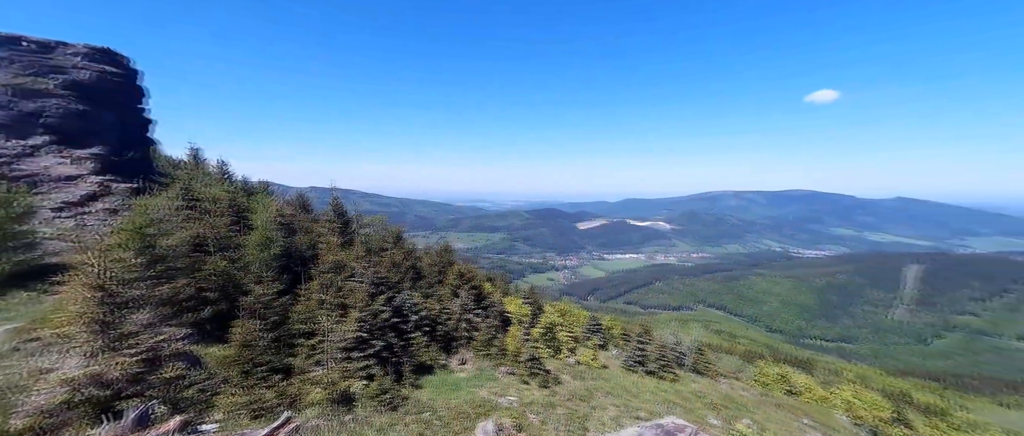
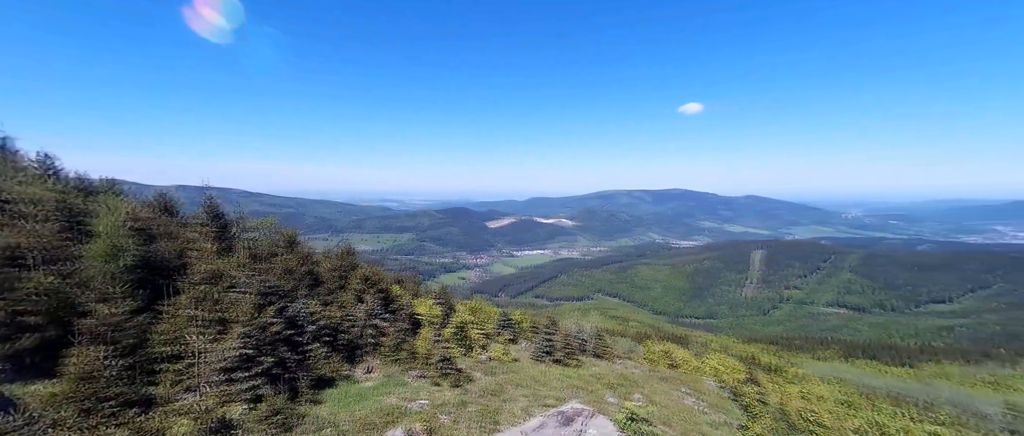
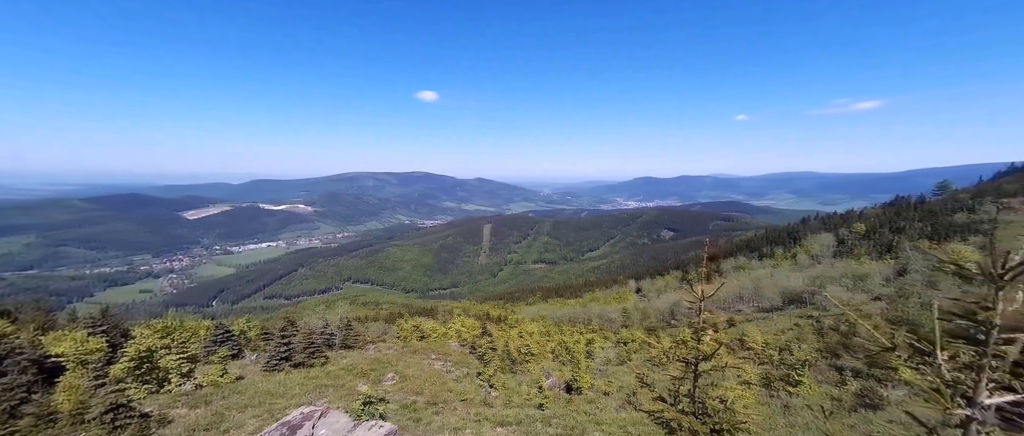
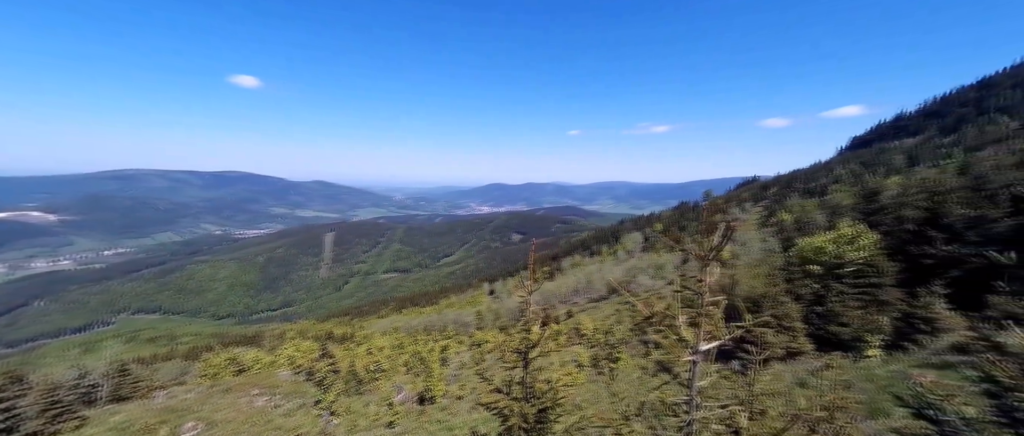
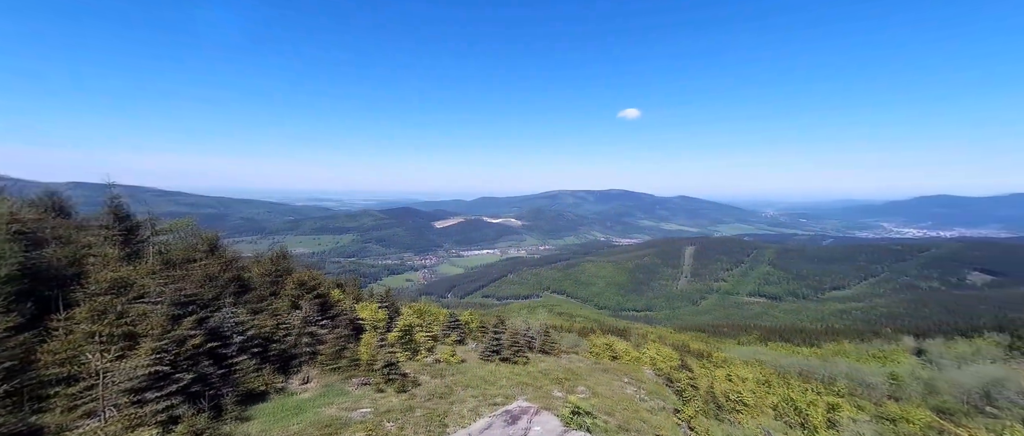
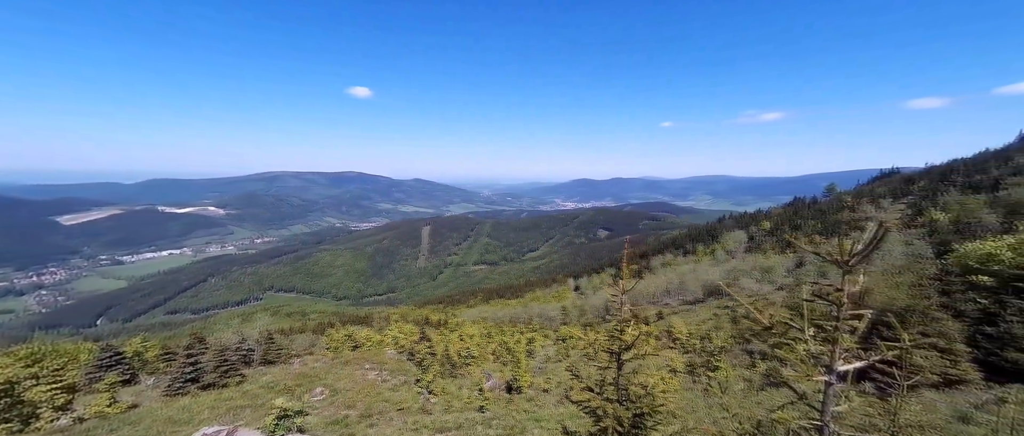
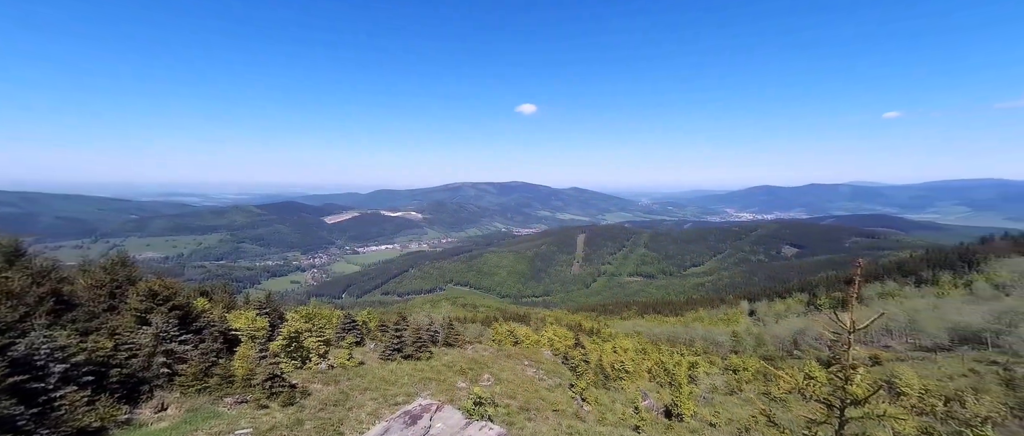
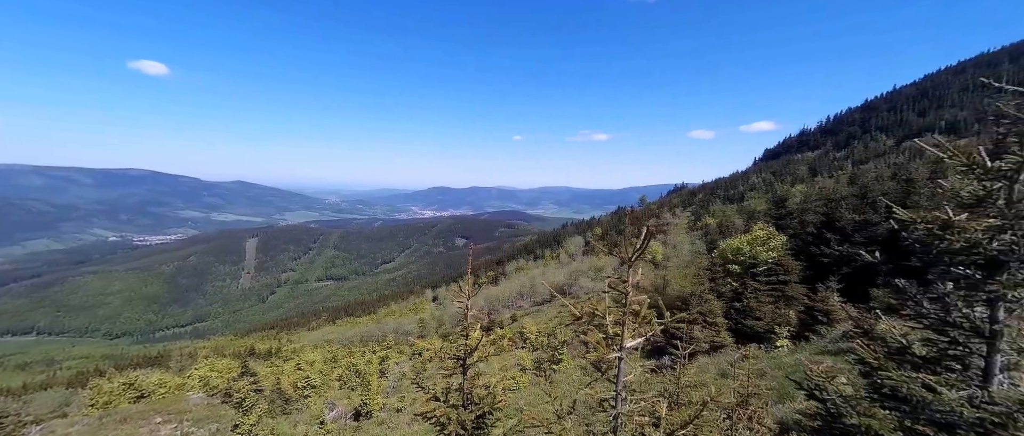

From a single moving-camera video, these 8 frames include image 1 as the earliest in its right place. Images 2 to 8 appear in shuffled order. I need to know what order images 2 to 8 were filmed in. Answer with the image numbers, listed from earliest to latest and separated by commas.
2, 5, 7, 3, 6, 4, 8
